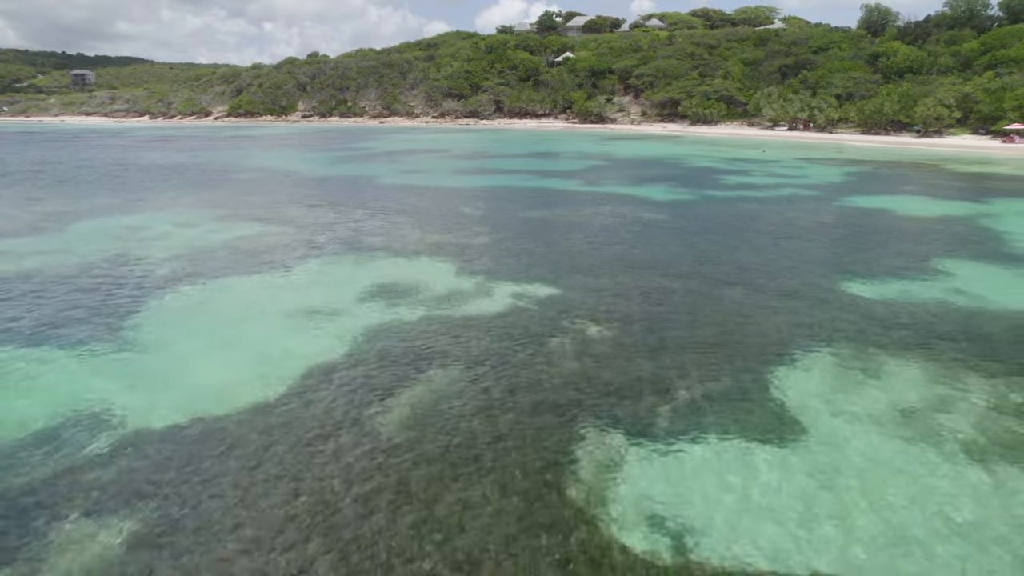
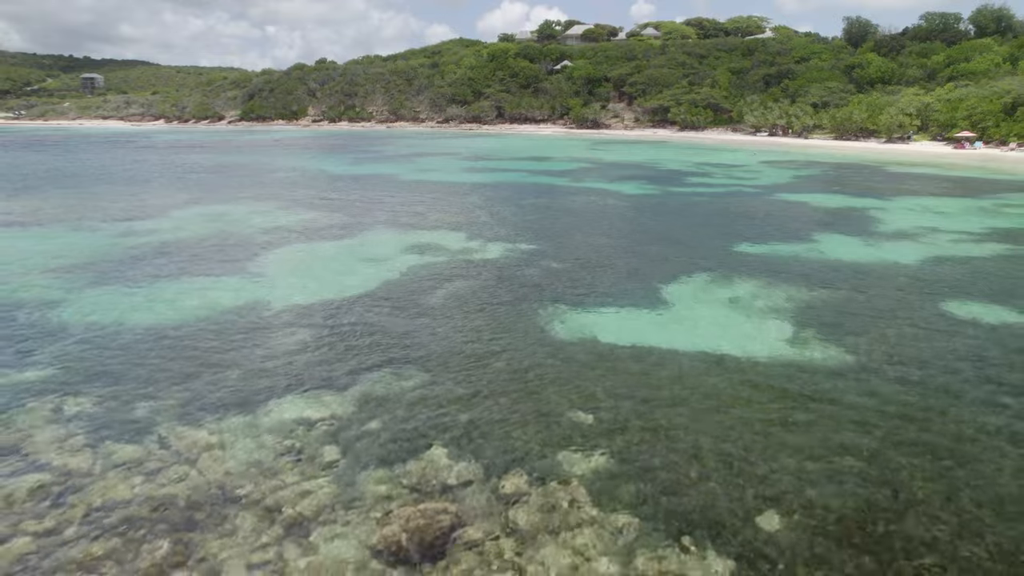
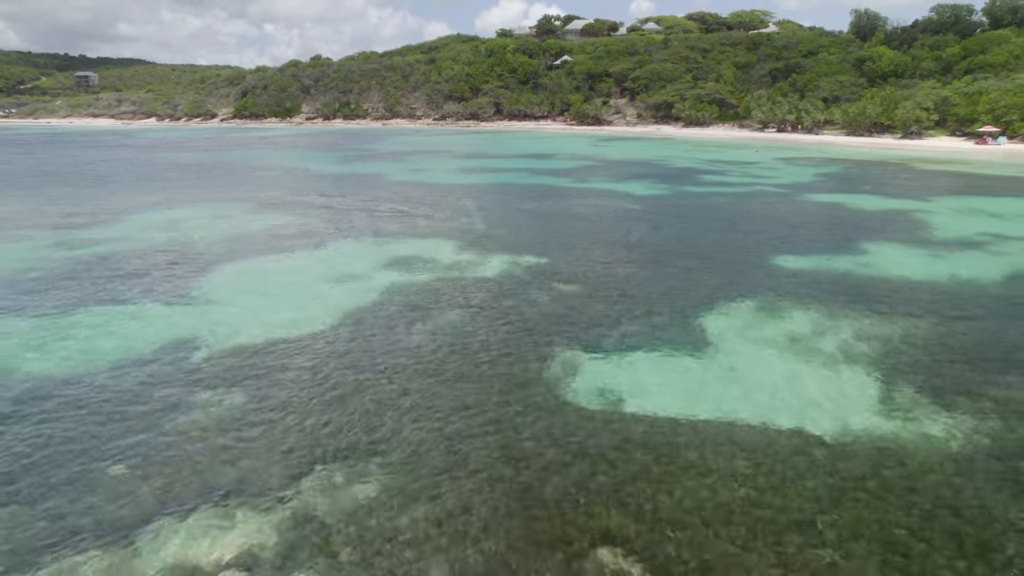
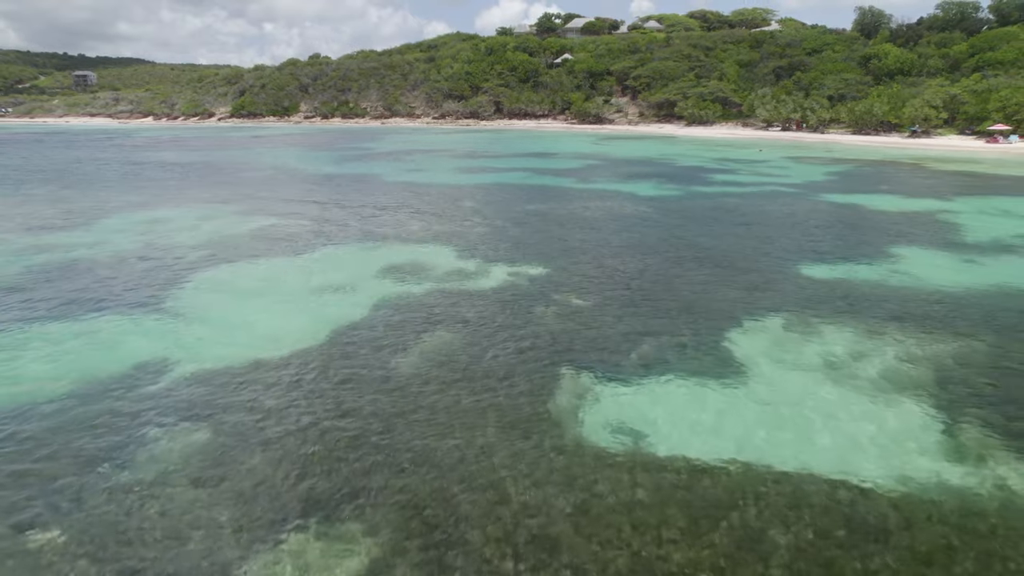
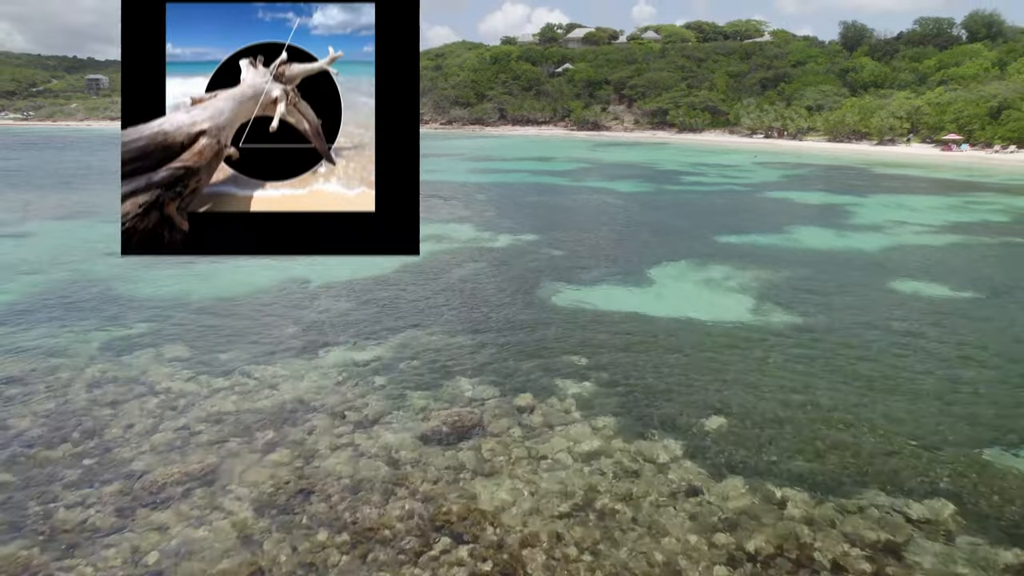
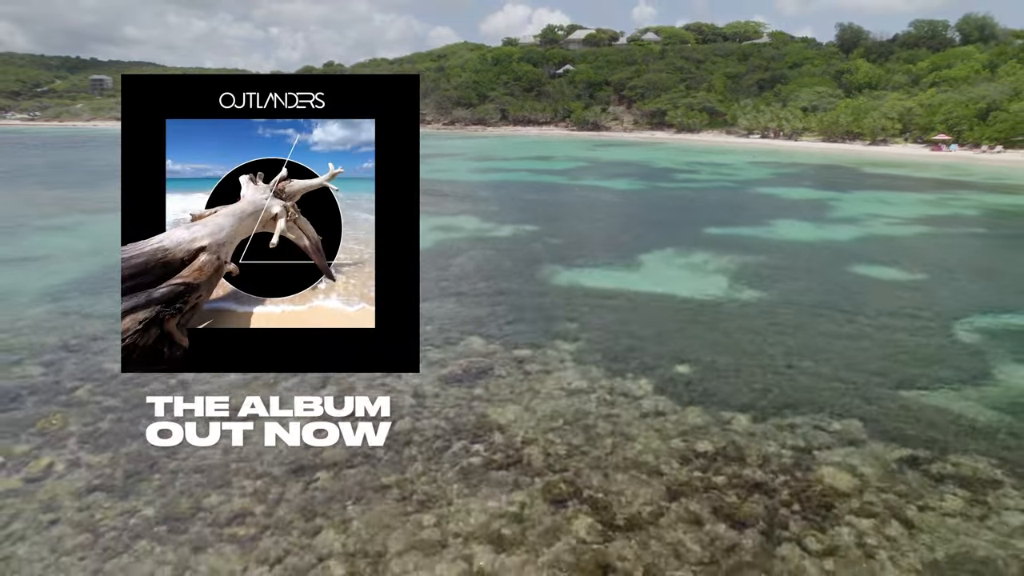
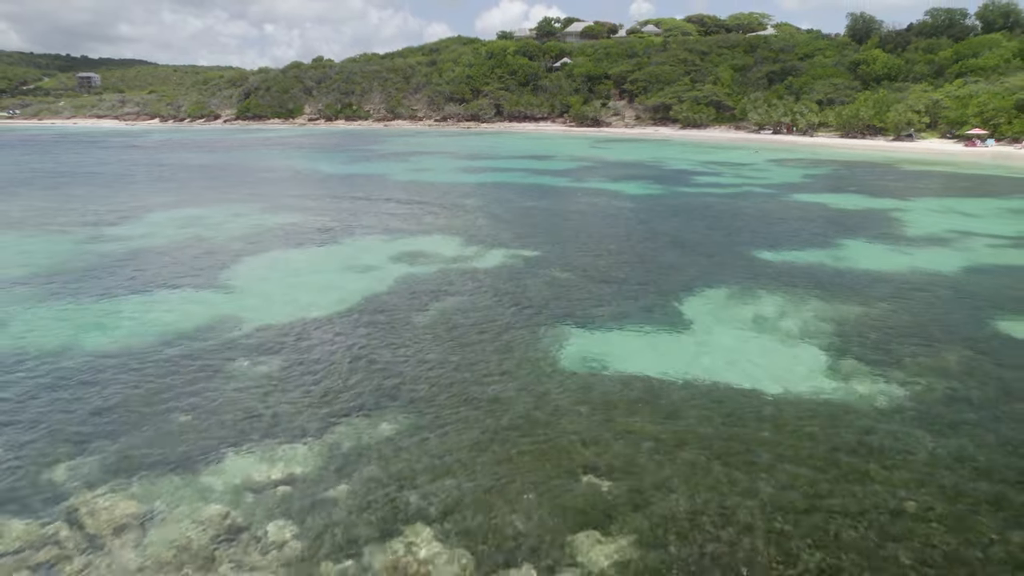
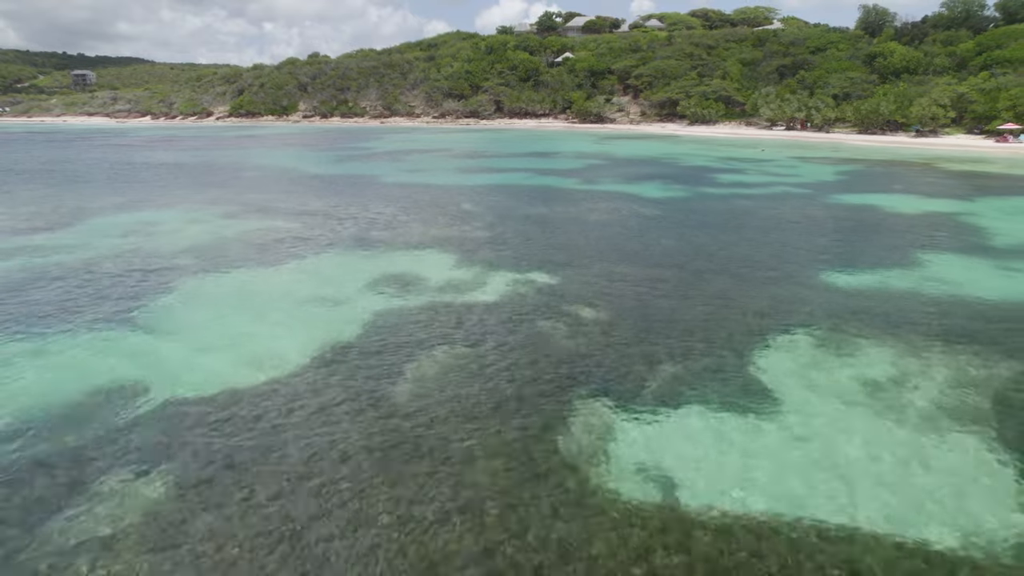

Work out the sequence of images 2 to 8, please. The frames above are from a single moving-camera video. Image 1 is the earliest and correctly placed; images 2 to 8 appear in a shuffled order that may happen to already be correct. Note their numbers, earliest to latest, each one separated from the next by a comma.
8, 4, 3, 7, 2, 5, 6
